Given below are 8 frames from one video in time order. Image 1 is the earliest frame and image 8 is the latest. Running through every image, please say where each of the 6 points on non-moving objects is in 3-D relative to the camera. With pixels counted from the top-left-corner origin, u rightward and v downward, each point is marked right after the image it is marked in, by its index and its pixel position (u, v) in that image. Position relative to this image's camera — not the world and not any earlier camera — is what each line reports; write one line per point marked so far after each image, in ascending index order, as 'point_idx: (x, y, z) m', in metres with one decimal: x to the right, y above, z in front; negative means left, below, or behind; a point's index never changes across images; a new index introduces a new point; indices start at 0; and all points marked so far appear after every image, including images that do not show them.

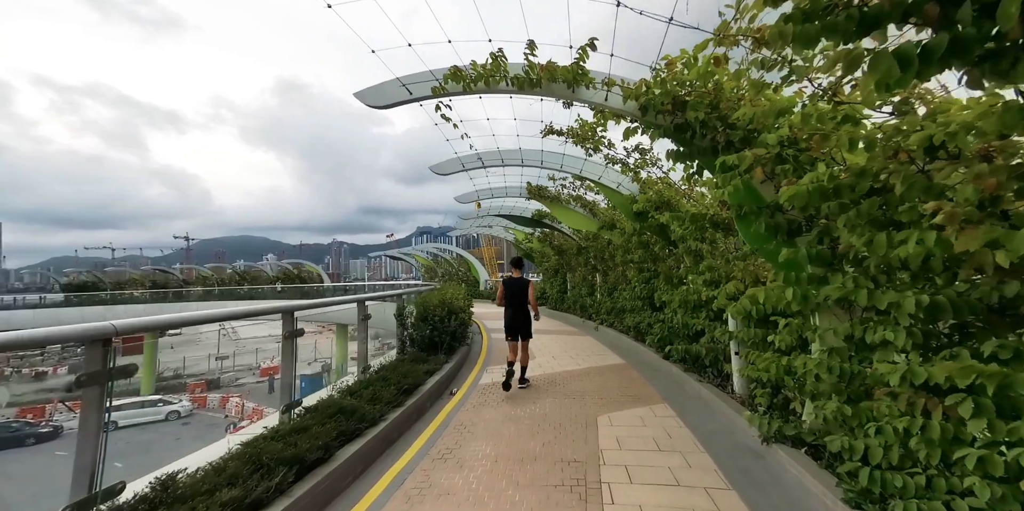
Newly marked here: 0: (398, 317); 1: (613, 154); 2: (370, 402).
0: (-1.9, -1.0, +7.1) m
1: (+1.4, +1.5, +6.1) m
2: (-1.4, -1.5, +4.4) m
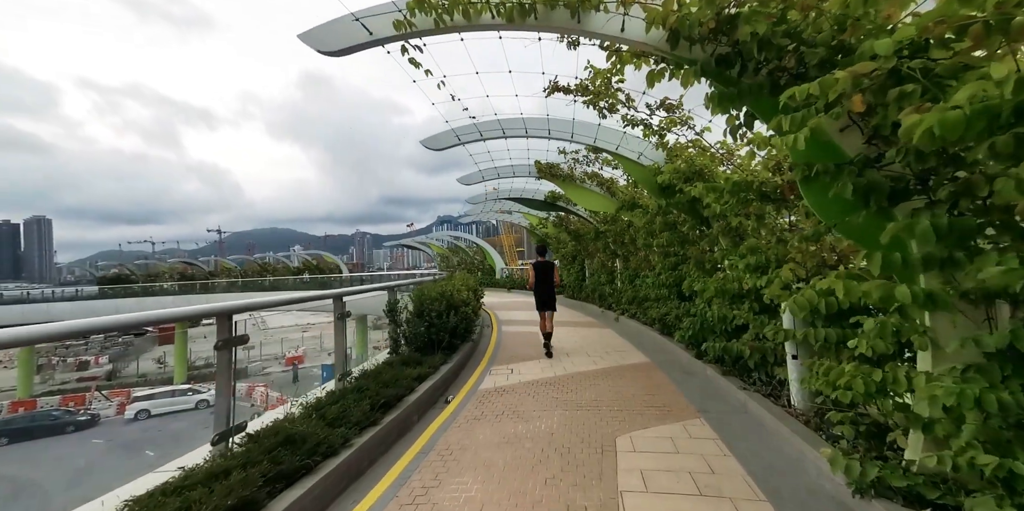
0: (-1.8, -0.8, +6.3) m
1: (+1.4, +1.7, +5.1) m
2: (-1.5, -1.4, +3.5) m
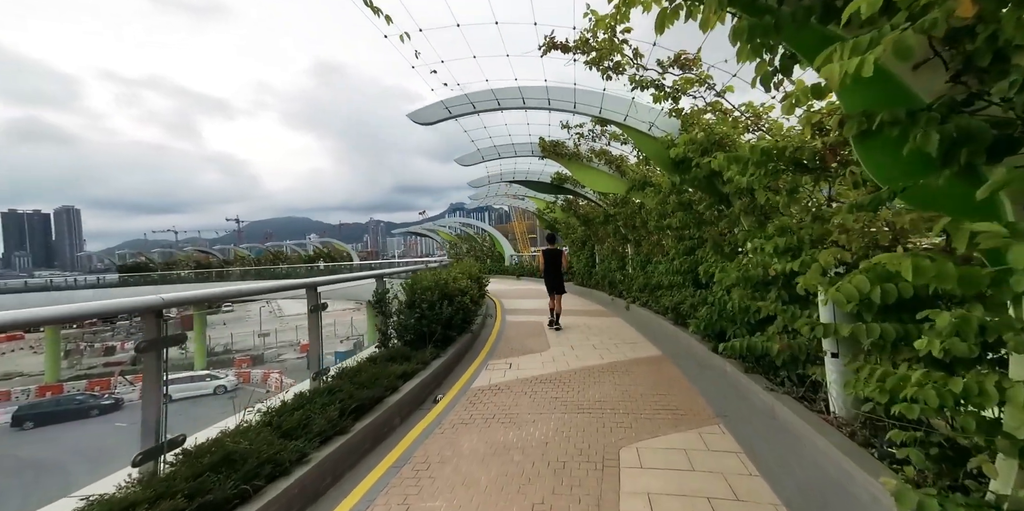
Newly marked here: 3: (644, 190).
0: (-1.9, -0.6, +5.8) m
1: (+1.3, +1.9, +4.4) m
2: (-1.6, -1.3, +3.1) m
3: (+2.4, +1.2, +7.8) m
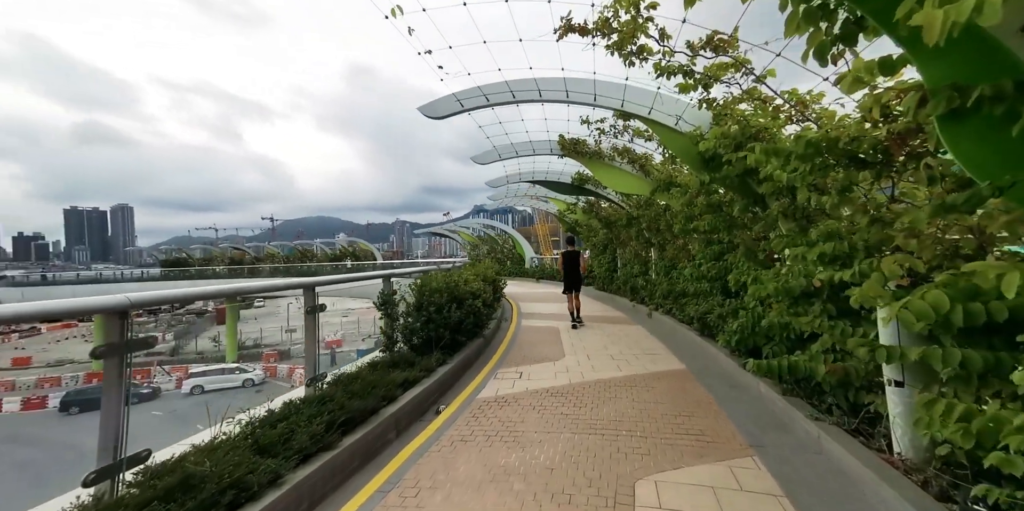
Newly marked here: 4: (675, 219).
0: (-1.7, -0.6, +5.5) m
1: (+1.5, +1.8, +4.0) m
2: (-1.6, -1.3, +2.8) m
3: (+2.7, +1.1, +7.3) m
4: (+3.1, +0.7, +8.1) m
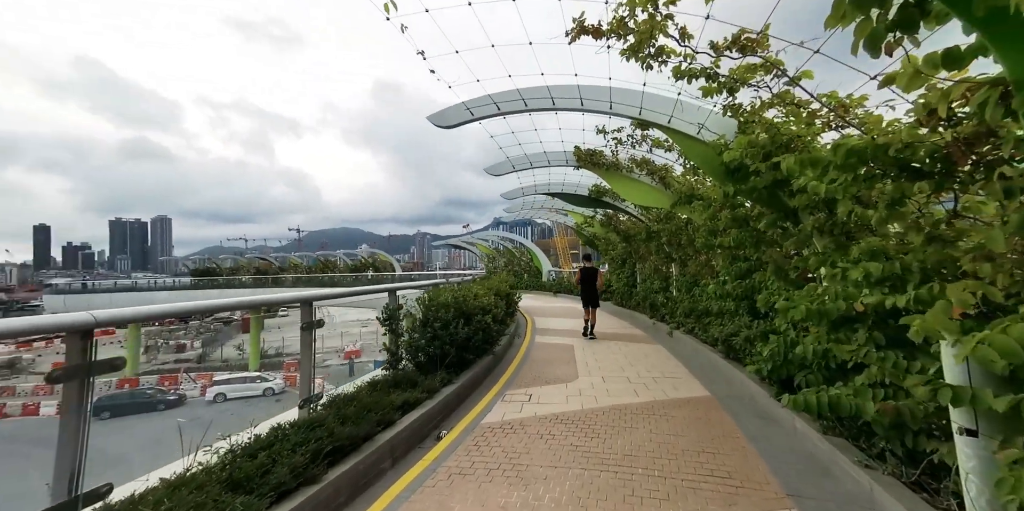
0: (-1.6, -0.8, +5.3) m
1: (+1.5, +1.6, +3.7) m
2: (-1.6, -1.4, +2.5) m
3: (+2.9, +0.8, +6.9) m
4: (+3.3, +0.4, +7.7) m
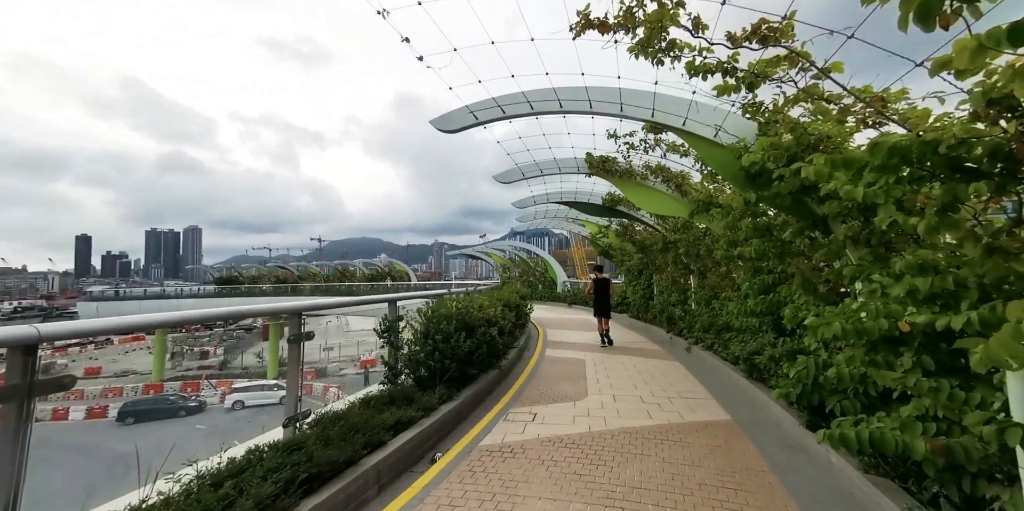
0: (-1.5, -0.9, +5.1) m
1: (+1.5, +1.6, +3.4) m
2: (-1.6, -1.4, +2.3) m
3: (+3.0, +0.7, +6.5) m
4: (+3.5, +0.2, +7.3) m
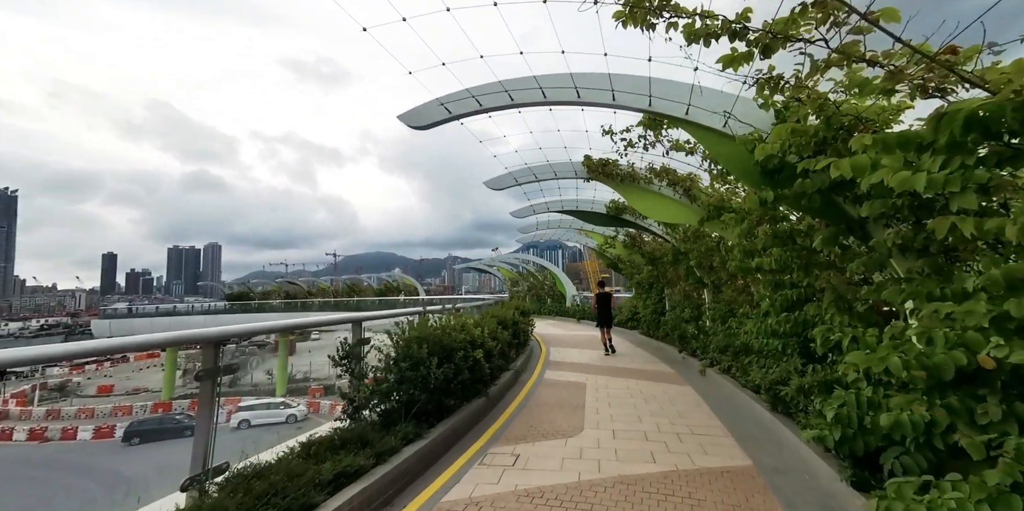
0: (-1.8, -1.1, +4.4) m
1: (+1.2, +1.5, +2.7) m
2: (-1.9, -1.5, +1.6) m
3: (+2.8, +0.5, +5.8) m
4: (+3.3, 0.0, +6.5) m
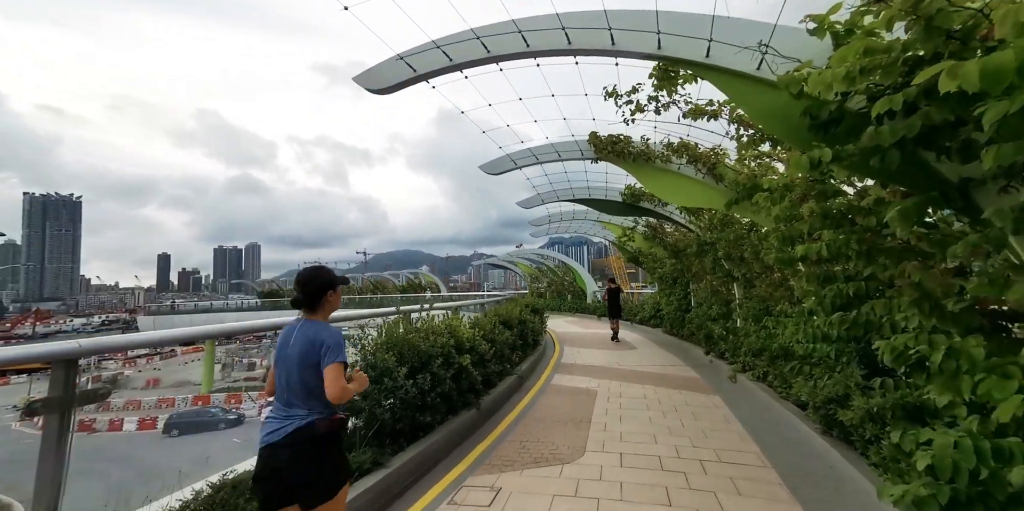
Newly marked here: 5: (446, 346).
0: (-1.9, -1.0, +3.7) m
1: (+0.9, +1.6, +1.8) m
2: (-2.3, -1.4, +0.9) m
3: (+2.7, +0.7, +4.8) m
4: (+3.2, +0.2, +5.5) m
5: (-0.7, -1.0, +4.8) m
